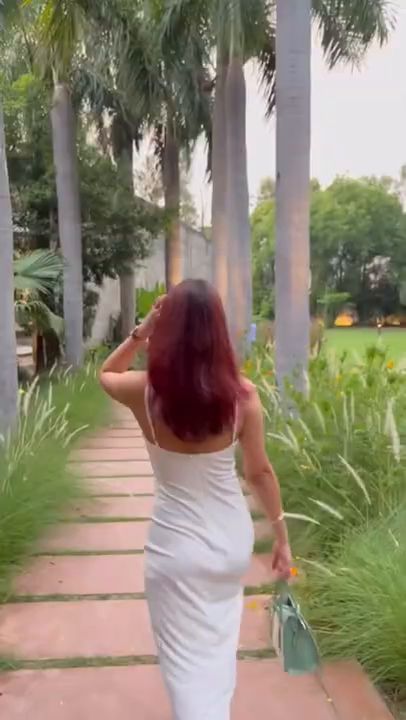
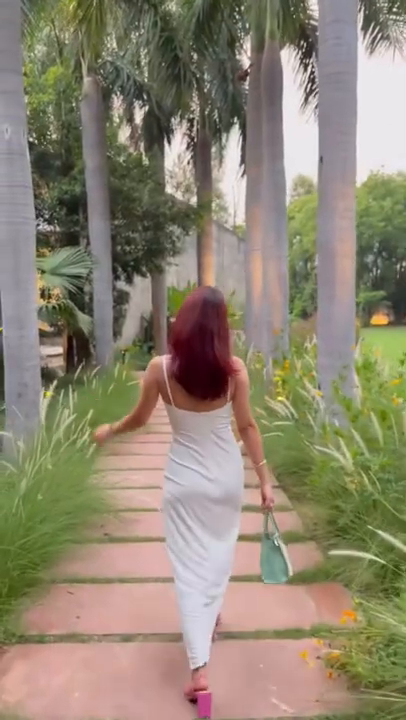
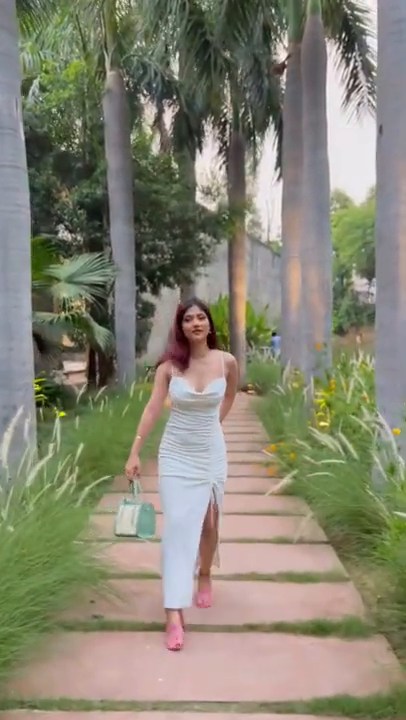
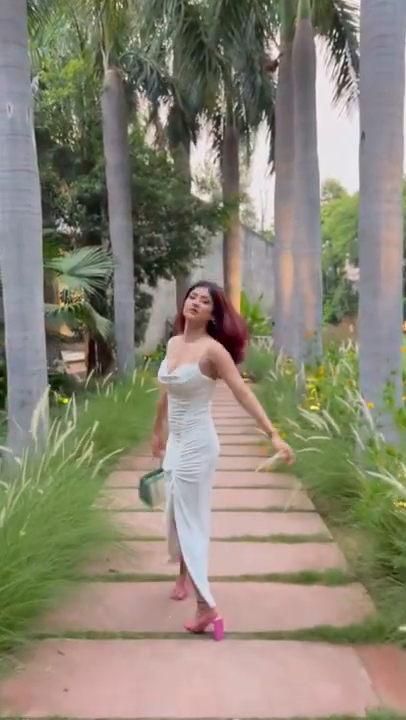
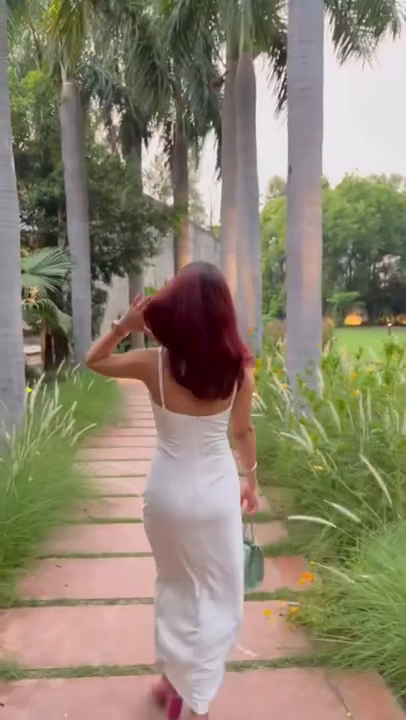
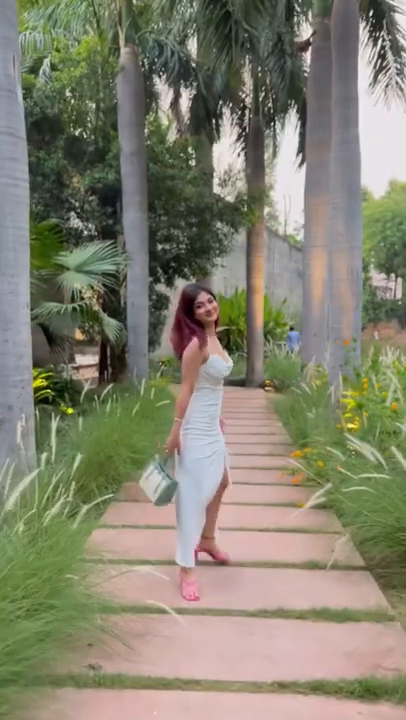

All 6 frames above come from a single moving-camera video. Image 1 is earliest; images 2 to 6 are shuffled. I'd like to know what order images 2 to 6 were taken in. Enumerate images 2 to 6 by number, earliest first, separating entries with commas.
5, 2, 4, 3, 6
